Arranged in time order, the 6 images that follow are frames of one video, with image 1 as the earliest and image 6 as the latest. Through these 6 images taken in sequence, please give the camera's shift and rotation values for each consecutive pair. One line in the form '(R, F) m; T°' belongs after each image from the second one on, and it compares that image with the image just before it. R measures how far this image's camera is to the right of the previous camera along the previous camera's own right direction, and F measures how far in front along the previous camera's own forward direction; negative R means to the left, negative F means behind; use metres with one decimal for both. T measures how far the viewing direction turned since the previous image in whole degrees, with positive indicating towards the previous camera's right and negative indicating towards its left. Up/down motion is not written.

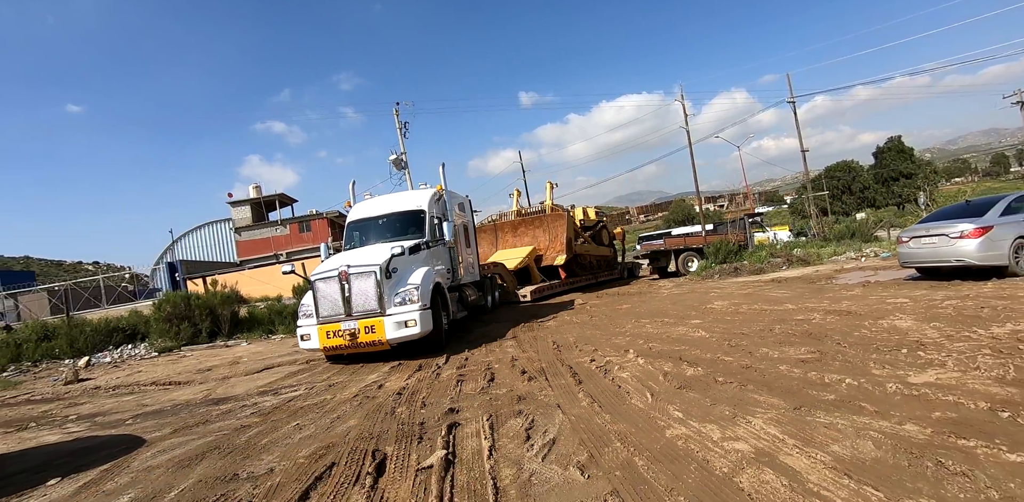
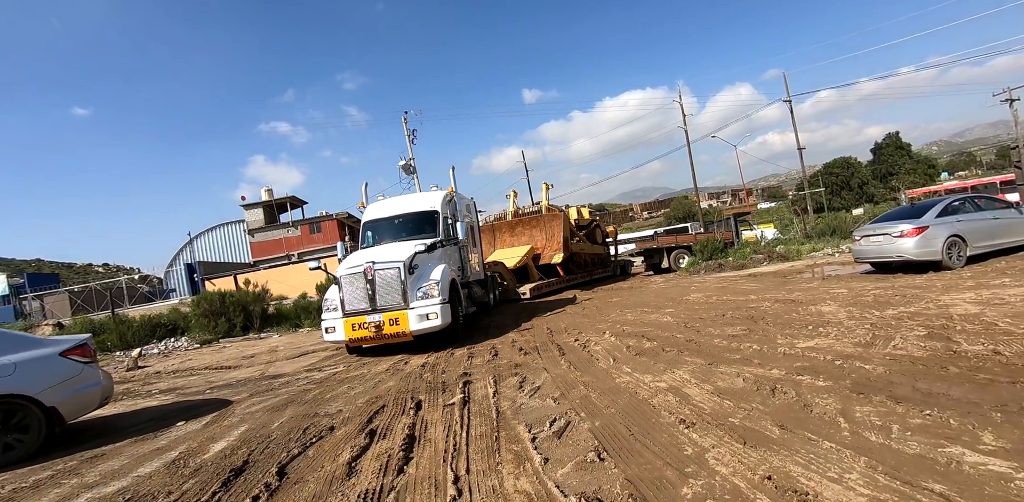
(+0.1, -1.5) m; -1°
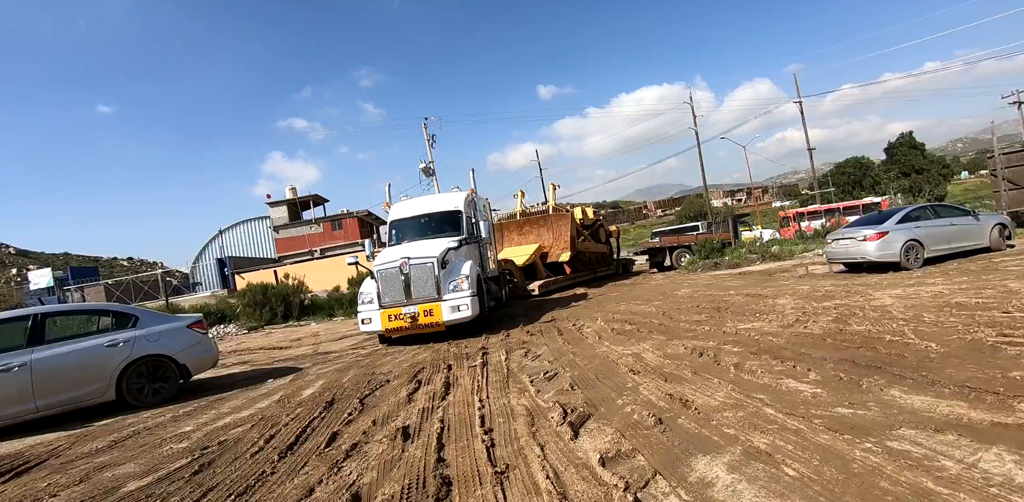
(+0.1, -1.7) m; -2°
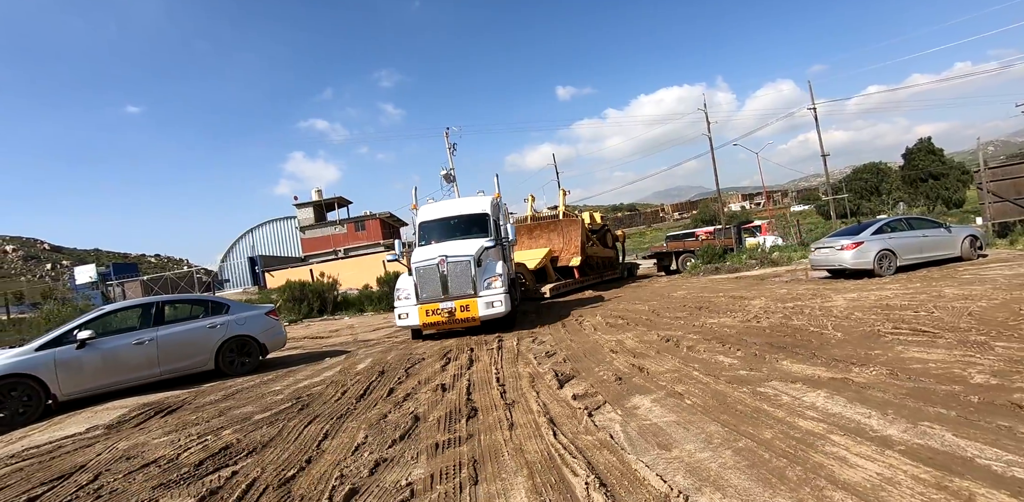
(+0.1, -1.7) m; -2°
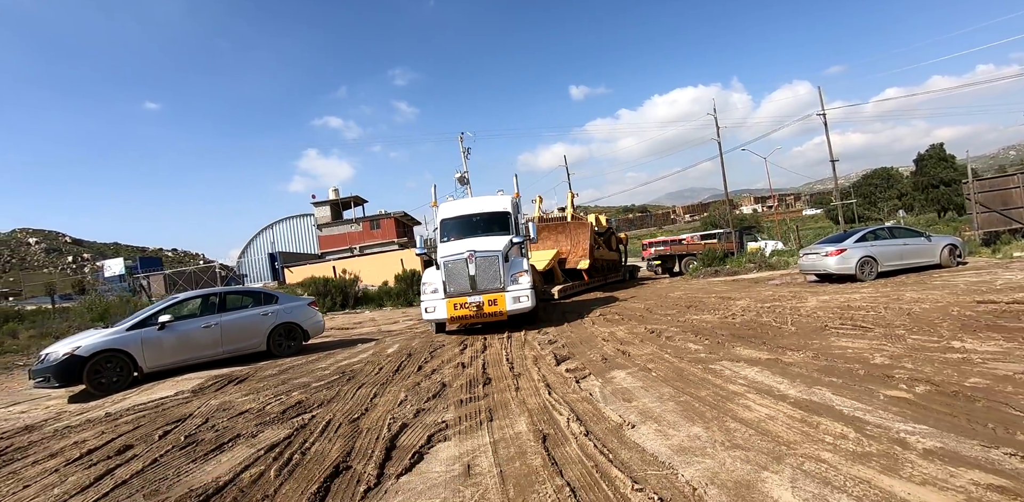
(0.0, -1.3) m; -1°
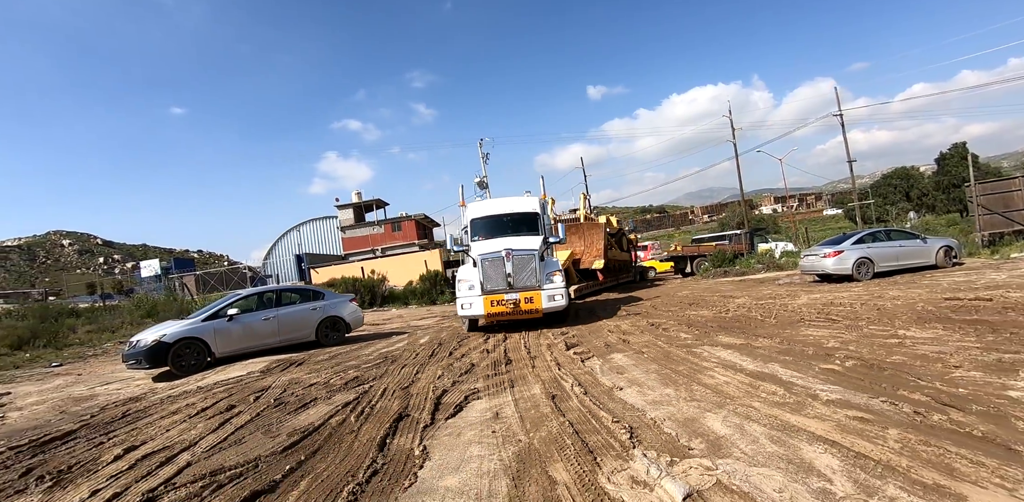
(0.0, -1.3) m; -2°
